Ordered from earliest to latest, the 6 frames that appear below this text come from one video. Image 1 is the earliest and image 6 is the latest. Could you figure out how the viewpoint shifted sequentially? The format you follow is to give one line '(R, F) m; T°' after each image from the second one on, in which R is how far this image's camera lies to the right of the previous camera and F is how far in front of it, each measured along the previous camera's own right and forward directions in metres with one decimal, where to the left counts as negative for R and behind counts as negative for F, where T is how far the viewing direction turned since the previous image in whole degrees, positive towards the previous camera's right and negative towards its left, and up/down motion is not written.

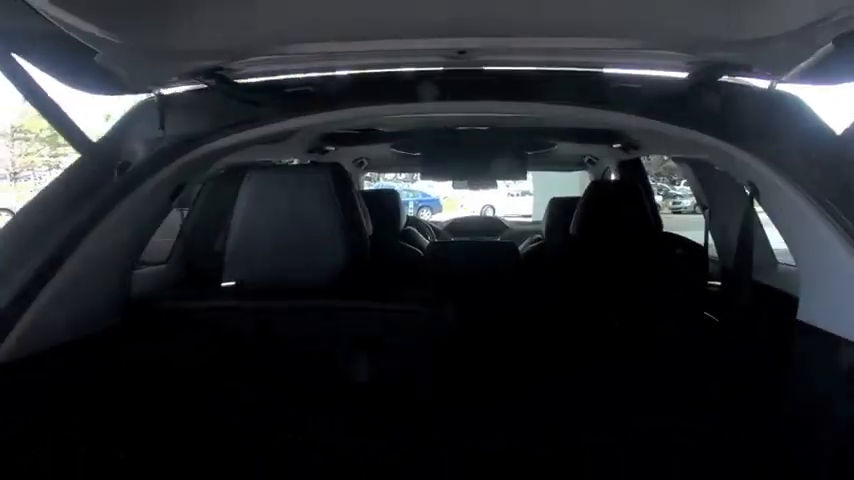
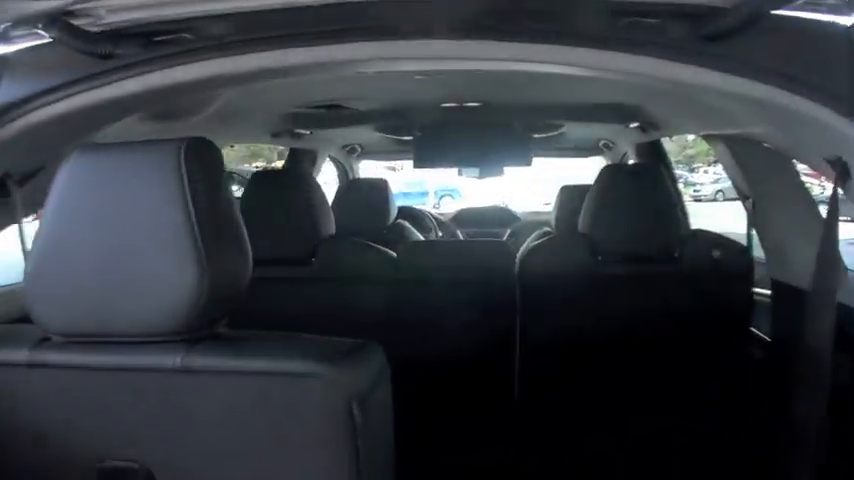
(+0.2, +0.6) m; -2°
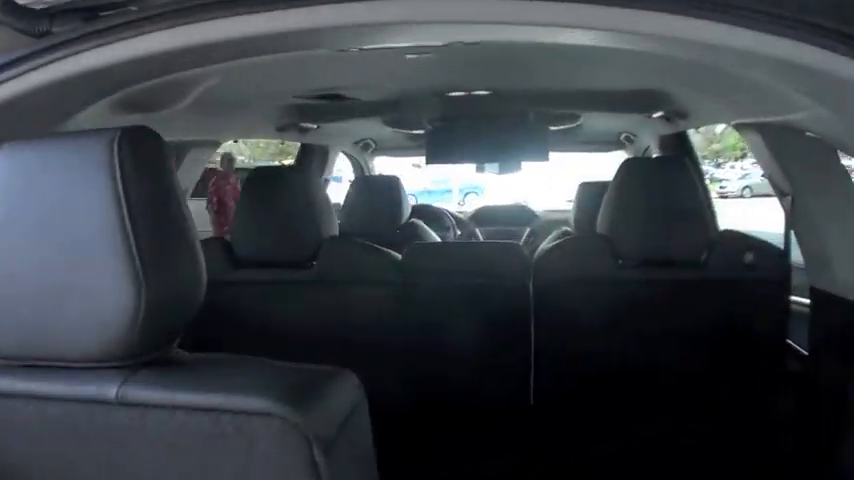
(+0.1, +0.2) m; -2°
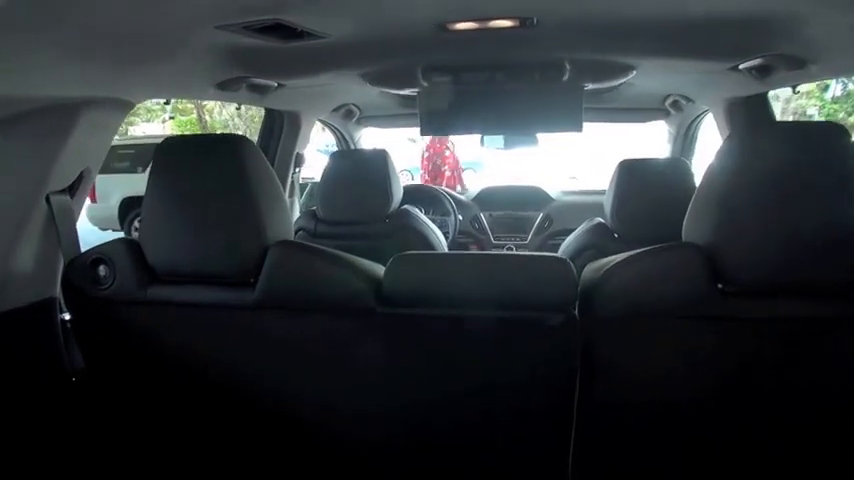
(0.0, +0.8) m; 0°
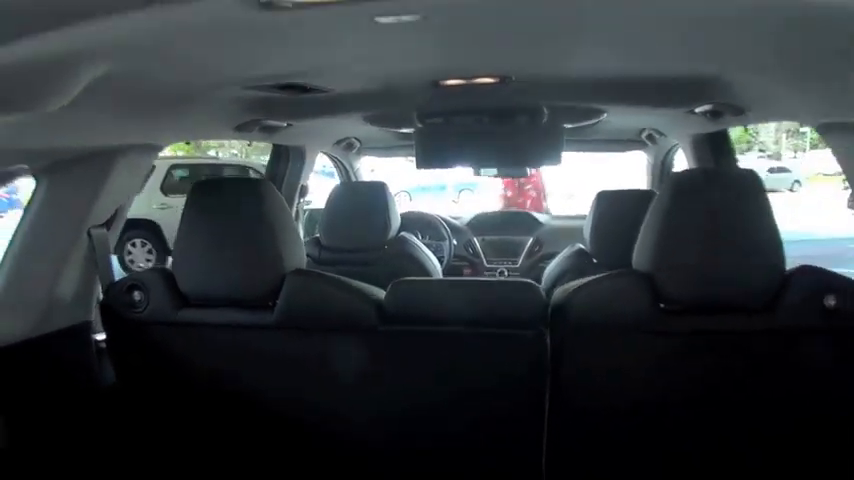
(0.0, -0.3) m; 0°
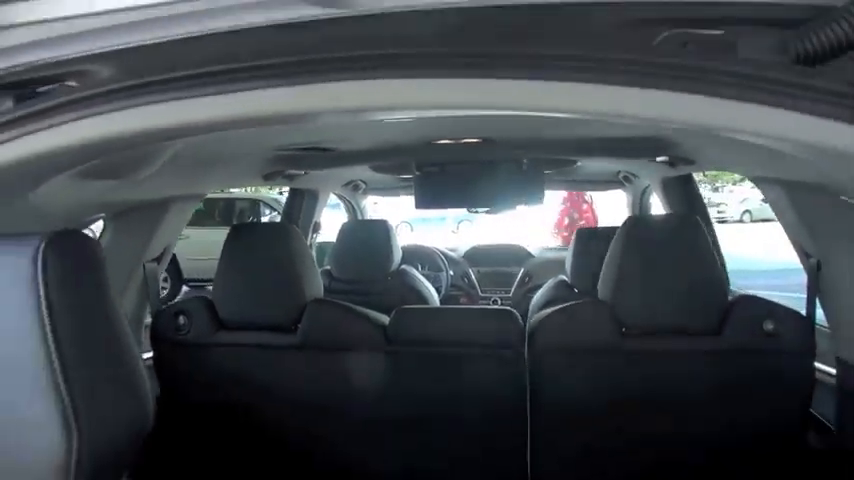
(0.0, -0.4) m; 0°
